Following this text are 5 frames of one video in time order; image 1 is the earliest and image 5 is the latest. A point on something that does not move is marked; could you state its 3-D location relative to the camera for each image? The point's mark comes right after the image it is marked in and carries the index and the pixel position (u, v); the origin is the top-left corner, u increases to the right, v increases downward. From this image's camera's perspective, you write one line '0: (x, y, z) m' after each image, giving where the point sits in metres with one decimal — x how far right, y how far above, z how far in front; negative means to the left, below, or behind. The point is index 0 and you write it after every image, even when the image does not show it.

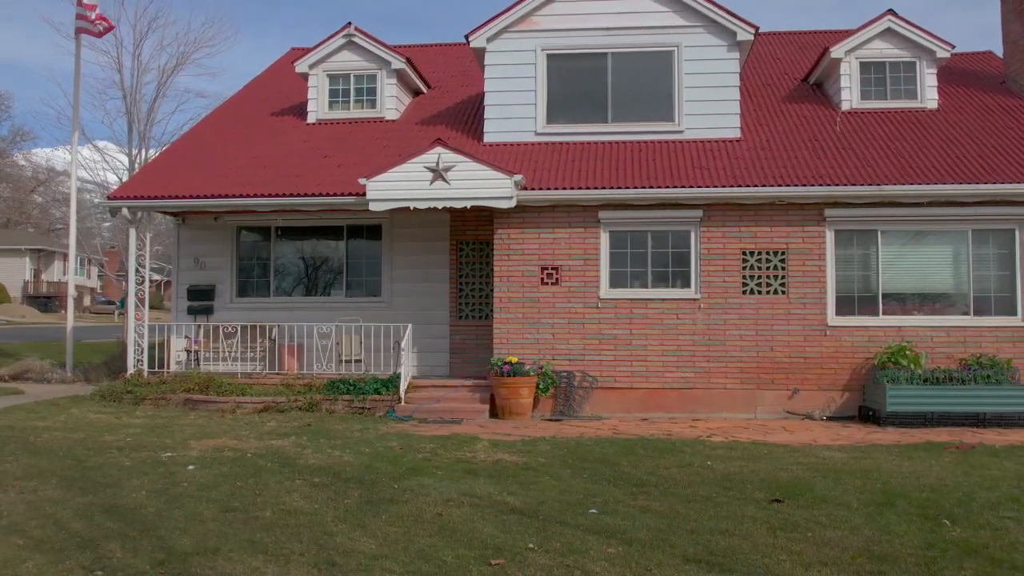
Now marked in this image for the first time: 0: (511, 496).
0: (0.0, -1.5, +6.0) m
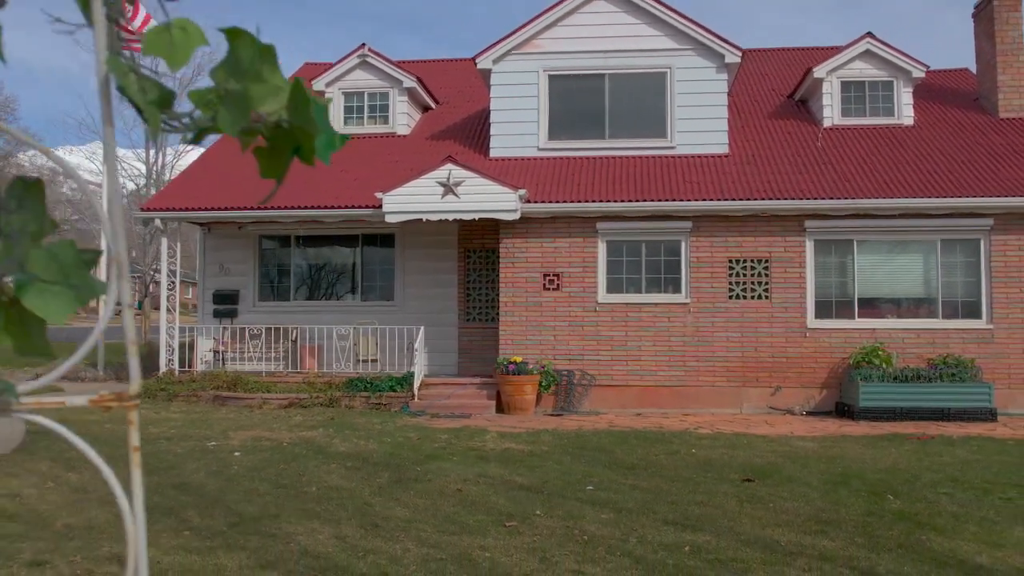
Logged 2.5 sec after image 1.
0: (+0.1, -1.6, +6.9) m
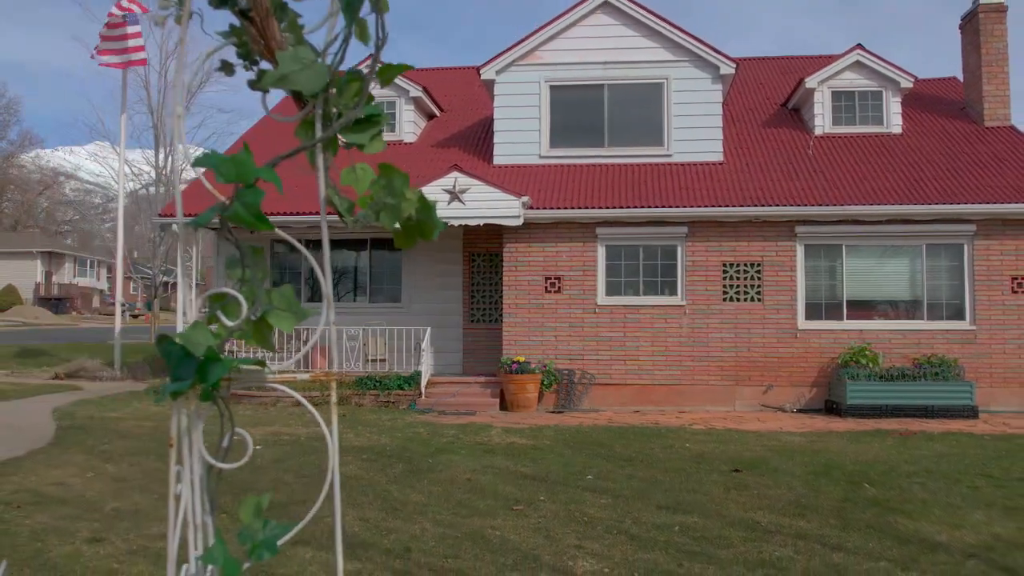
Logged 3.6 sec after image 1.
0: (+0.1, -1.6, +7.5) m
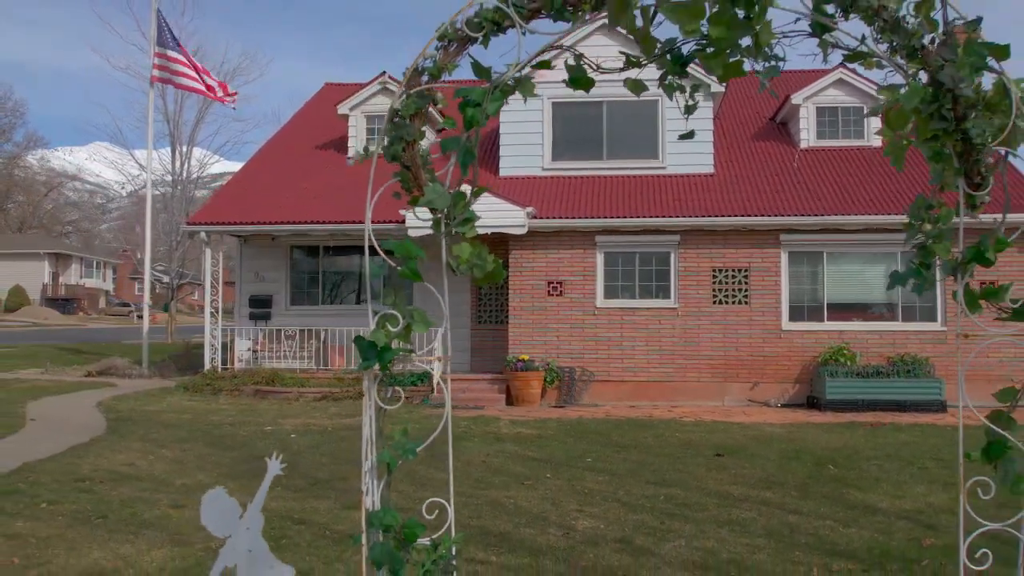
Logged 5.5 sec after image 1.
0: (+0.2, -1.7, +8.5) m
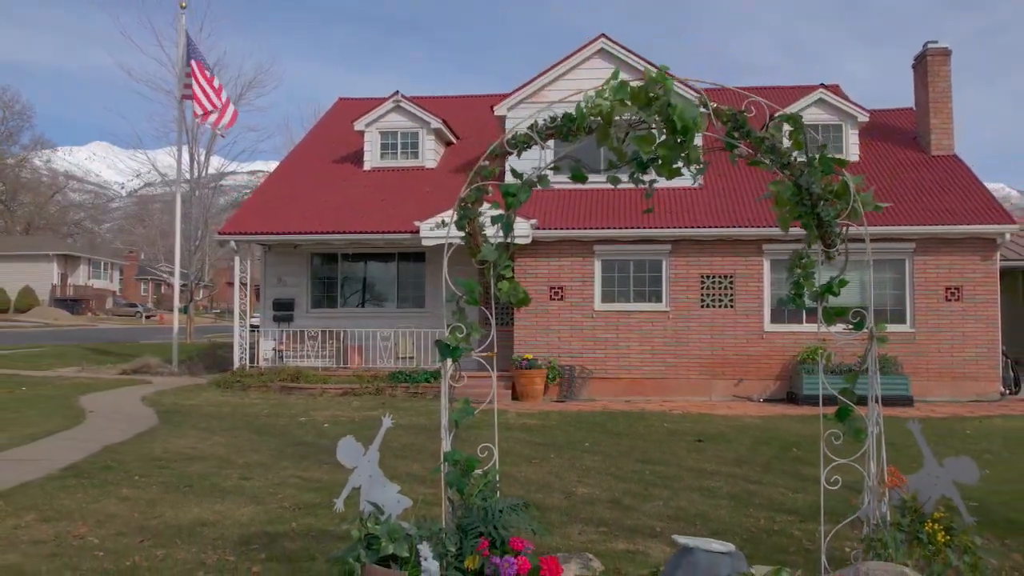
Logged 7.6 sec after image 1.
0: (+0.3, -1.7, +9.7) m
